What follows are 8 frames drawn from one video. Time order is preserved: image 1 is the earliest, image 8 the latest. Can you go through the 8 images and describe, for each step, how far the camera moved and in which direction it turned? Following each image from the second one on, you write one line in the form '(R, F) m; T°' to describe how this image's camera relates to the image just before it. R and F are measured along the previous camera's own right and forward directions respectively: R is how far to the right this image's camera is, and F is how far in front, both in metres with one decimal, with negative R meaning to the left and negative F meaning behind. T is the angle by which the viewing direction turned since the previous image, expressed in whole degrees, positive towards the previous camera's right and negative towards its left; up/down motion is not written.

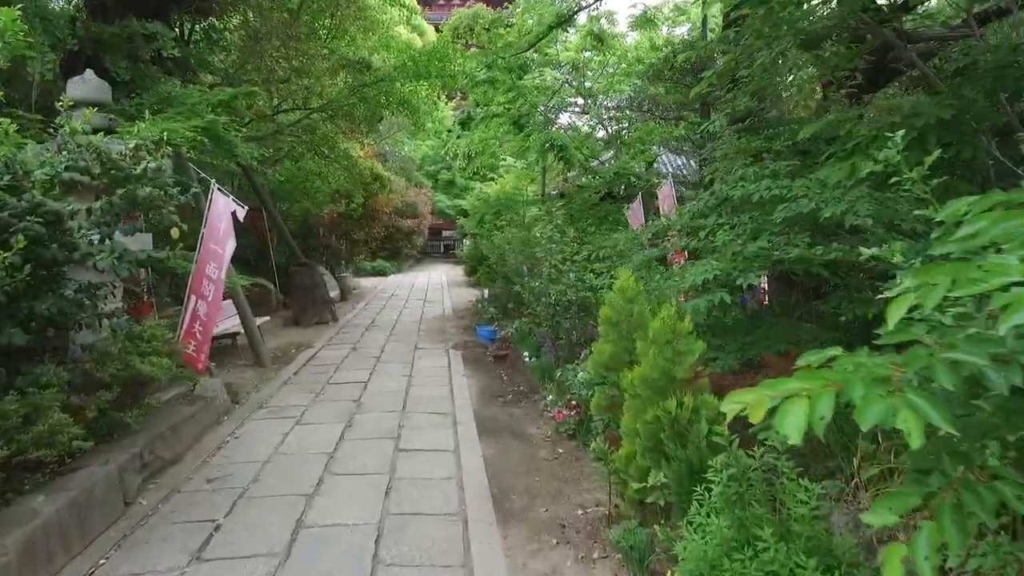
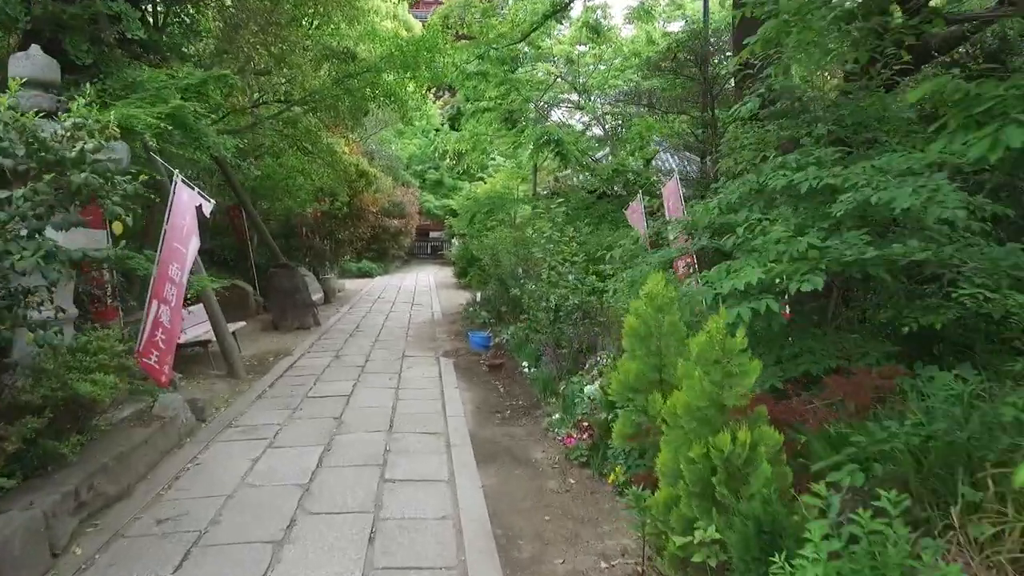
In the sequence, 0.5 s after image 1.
(-0.1, +0.5) m; +1°
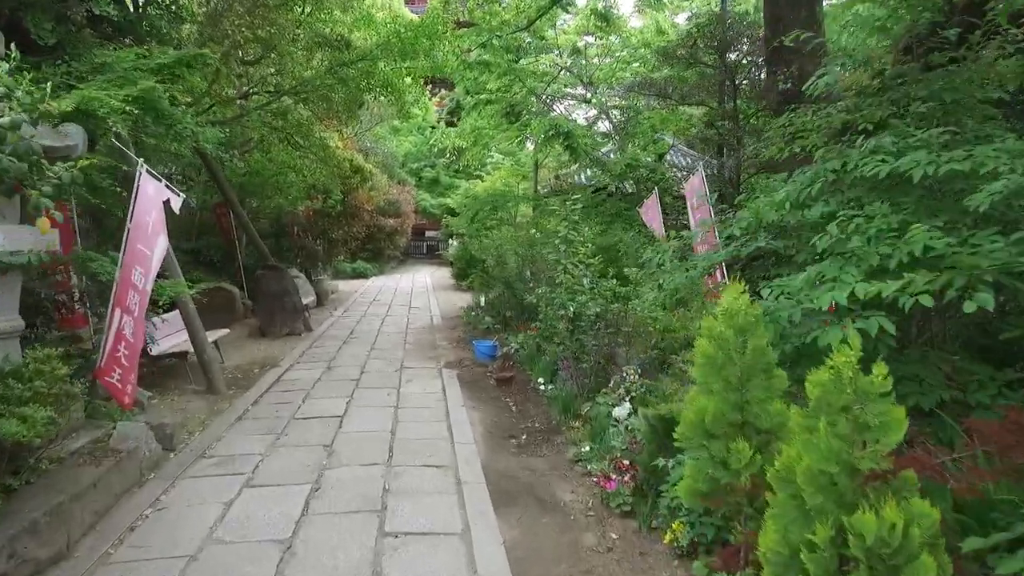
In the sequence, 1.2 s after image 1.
(-0.1, +0.6) m; 0°
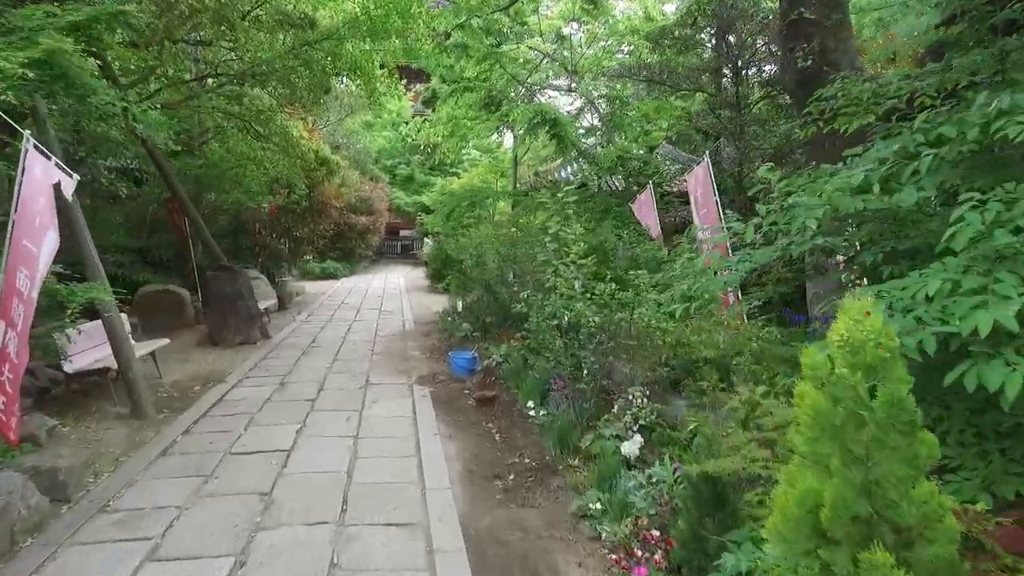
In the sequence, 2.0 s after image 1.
(0.0, +0.7) m; +2°
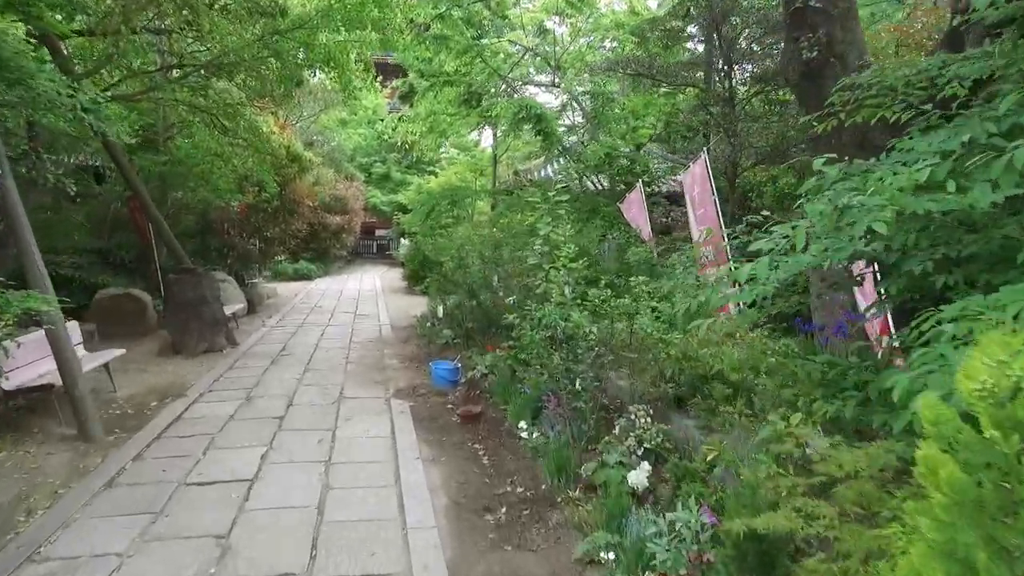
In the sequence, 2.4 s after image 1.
(-0.1, +0.4) m; +2°
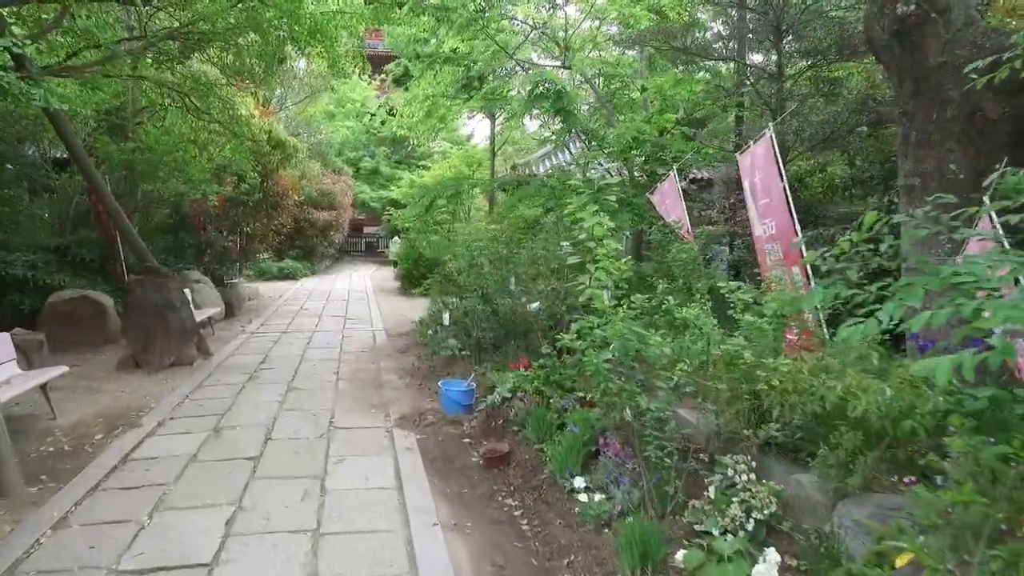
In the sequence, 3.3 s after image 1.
(-0.2, +0.9) m; +1°
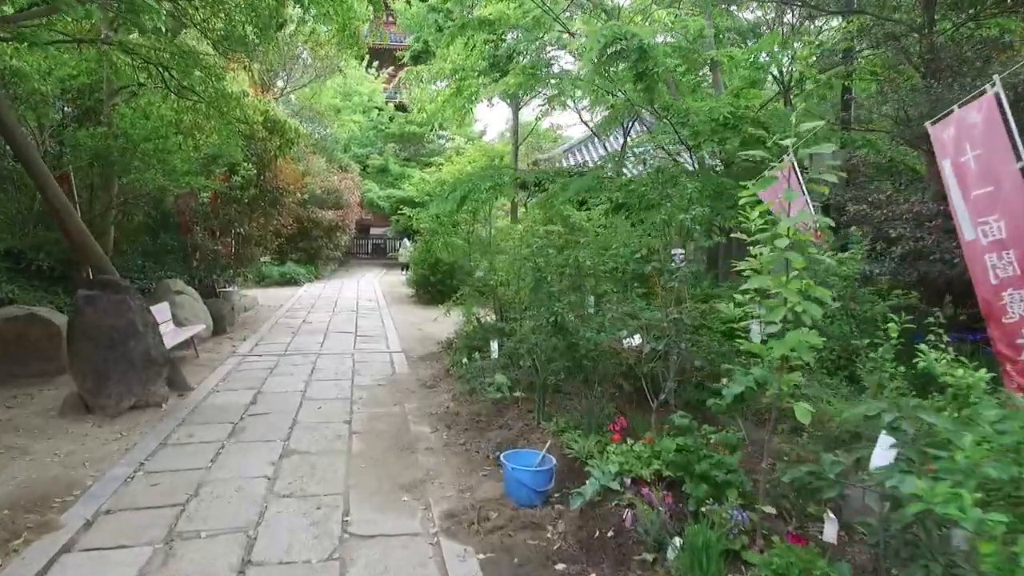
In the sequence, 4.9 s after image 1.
(-0.4, +1.4) m; 0°
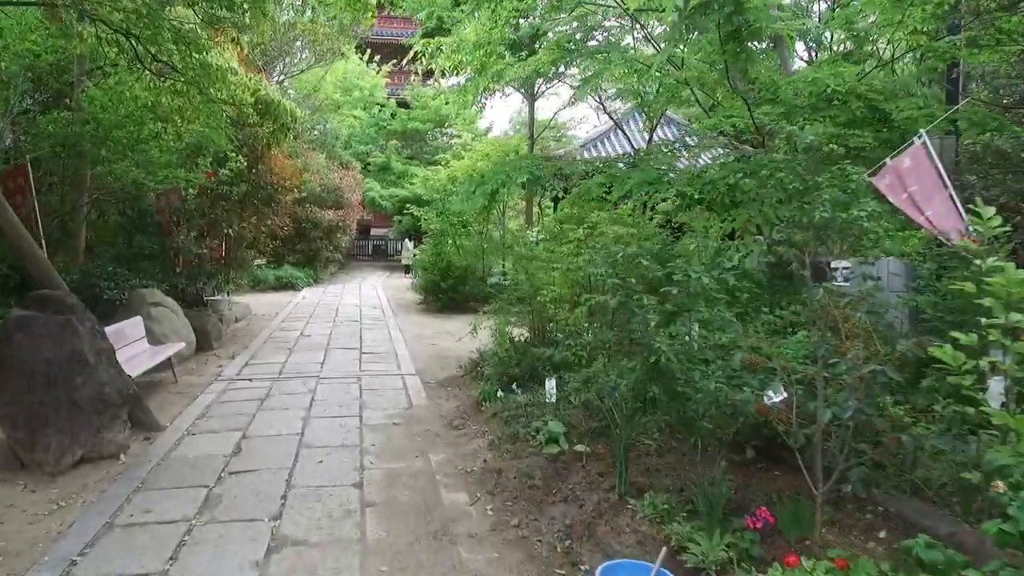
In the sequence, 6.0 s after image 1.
(-0.3, +1.0) m; 0°
